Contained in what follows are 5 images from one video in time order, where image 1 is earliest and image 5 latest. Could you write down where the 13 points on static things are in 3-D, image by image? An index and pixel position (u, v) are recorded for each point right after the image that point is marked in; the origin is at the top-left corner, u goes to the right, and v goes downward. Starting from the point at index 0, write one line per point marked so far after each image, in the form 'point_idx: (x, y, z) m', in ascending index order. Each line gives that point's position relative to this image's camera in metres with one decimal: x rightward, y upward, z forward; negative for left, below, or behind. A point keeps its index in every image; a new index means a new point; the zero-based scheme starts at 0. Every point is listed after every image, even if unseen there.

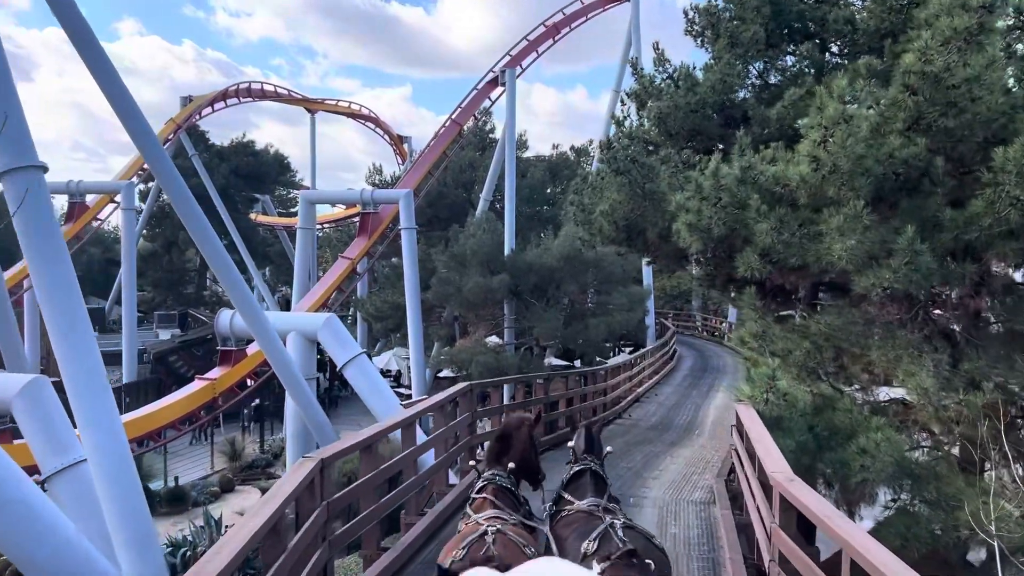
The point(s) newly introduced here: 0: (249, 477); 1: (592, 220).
0: (-4.8, -3.4, +15.1) m
1: (+0.9, +0.7, +8.7) m
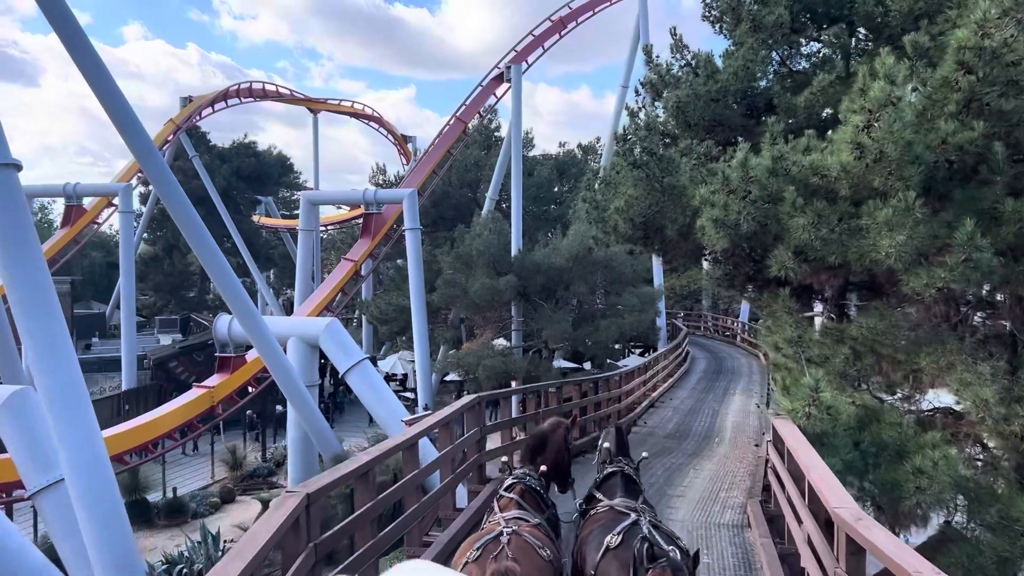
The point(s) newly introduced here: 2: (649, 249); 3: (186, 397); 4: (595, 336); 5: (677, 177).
0: (-4.6, -3.5, +14.6) m
1: (+0.9, +0.7, +8.2) m
2: (+1.3, +0.4, +8.1) m
3: (-5.0, -1.7, +12.6) m
4: (+1.7, -1.0, +17.0) m
5: (+1.5, +1.0, +7.1) m
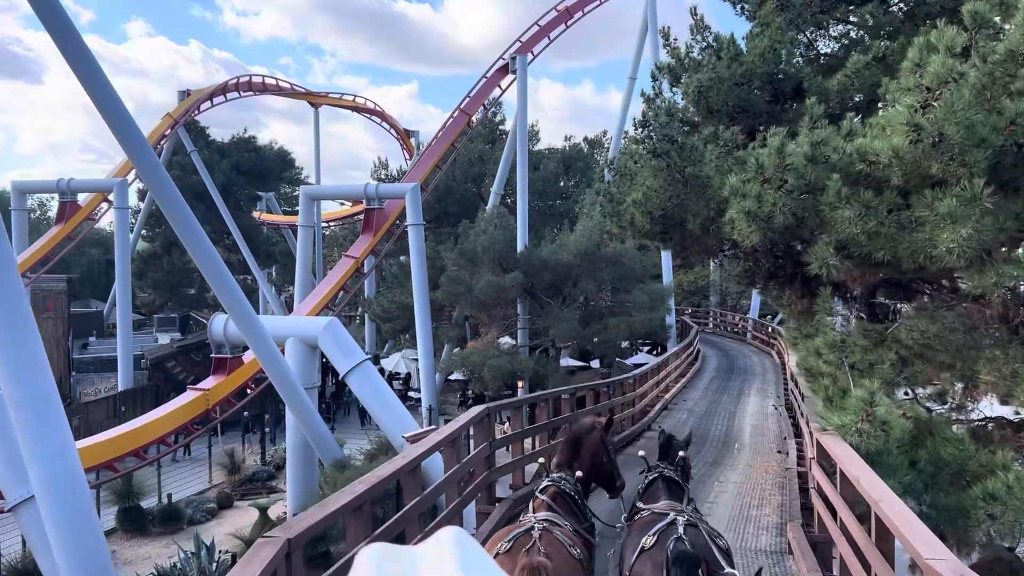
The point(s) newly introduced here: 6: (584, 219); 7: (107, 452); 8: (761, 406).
0: (-4.5, -3.5, +14.2) m
1: (+1.0, +0.7, +7.6) m
2: (+1.4, +0.4, +7.6) m
3: (-4.9, -1.7, +12.2) m
4: (+1.8, -0.9, +16.5) m
5: (+1.5, +1.0, +6.6) m
6: (+1.5, +1.5, +17.4) m
7: (-5.2, -2.1, +10.7) m
8: (+3.8, -1.8, +12.8) m
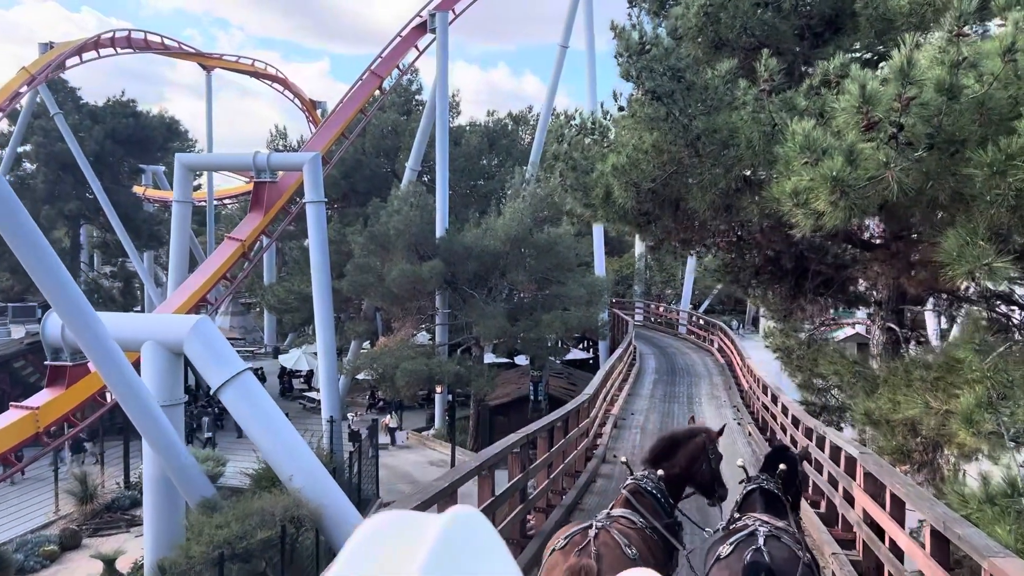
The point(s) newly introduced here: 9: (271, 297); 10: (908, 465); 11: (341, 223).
0: (-5.7, -3.3, +11.5) m
1: (+0.5, +0.7, +5.5) m
2: (+0.9, +0.4, +5.5) m
3: (-5.8, -1.5, +9.4) m
4: (+0.4, -0.8, +14.4) m
5: (+1.2, +0.9, +4.5) m
6: (0.0, +1.6, +15.3) m
7: (-6.0, -2.0, +7.9) m
8: (+2.8, -1.8, +11.0) m
9: (-5.3, -0.2, +18.4) m
10: (+2.1, -0.9, +4.3) m
11: (-3.7, +1.4, +18.1) m
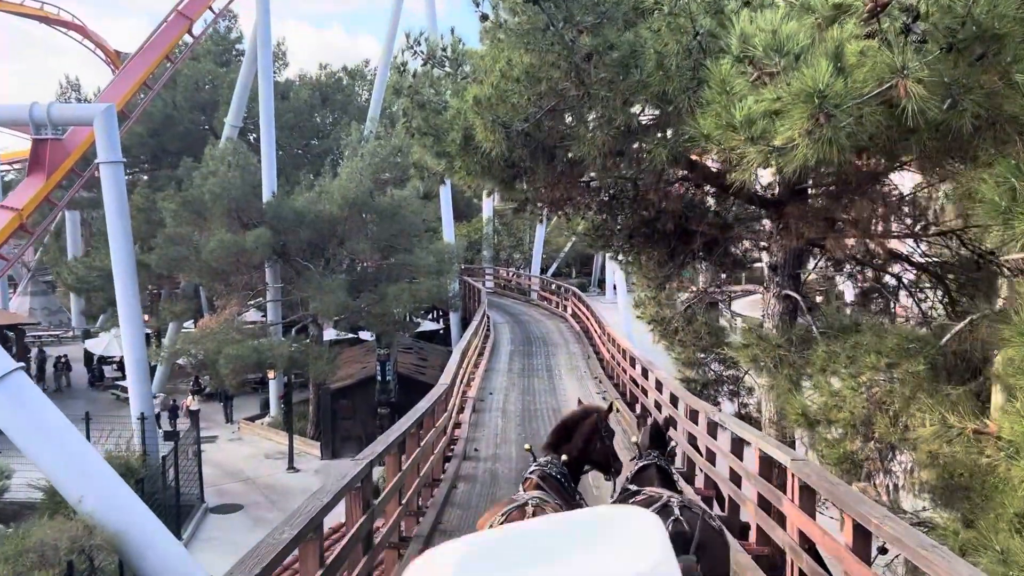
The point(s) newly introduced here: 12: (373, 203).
0: (-7.4, -3.1, +9.2) m
1: (-0.3, +0.8, +4.3) m
2: (0.0, +0.6, +4.4) m
3: (-7.2, -1.4, +7.1) m
4: (-2.1, -0.3, +13.0) m
5: (+0.4, +1.1, +3.4) m
6: (-2.7, +2.1, +13.7) m
7: (-7.1, -2.0, +5.6) m
8: (+0.9, -1.3, +10.2) m
9: (-8.4, +0.3, +15.9) m
10: (+1.4, -0.8, +3.5) m
11: (-6.9, +1.9, +15.9) m
12: (-2.2, +1.3, +13.0) m
